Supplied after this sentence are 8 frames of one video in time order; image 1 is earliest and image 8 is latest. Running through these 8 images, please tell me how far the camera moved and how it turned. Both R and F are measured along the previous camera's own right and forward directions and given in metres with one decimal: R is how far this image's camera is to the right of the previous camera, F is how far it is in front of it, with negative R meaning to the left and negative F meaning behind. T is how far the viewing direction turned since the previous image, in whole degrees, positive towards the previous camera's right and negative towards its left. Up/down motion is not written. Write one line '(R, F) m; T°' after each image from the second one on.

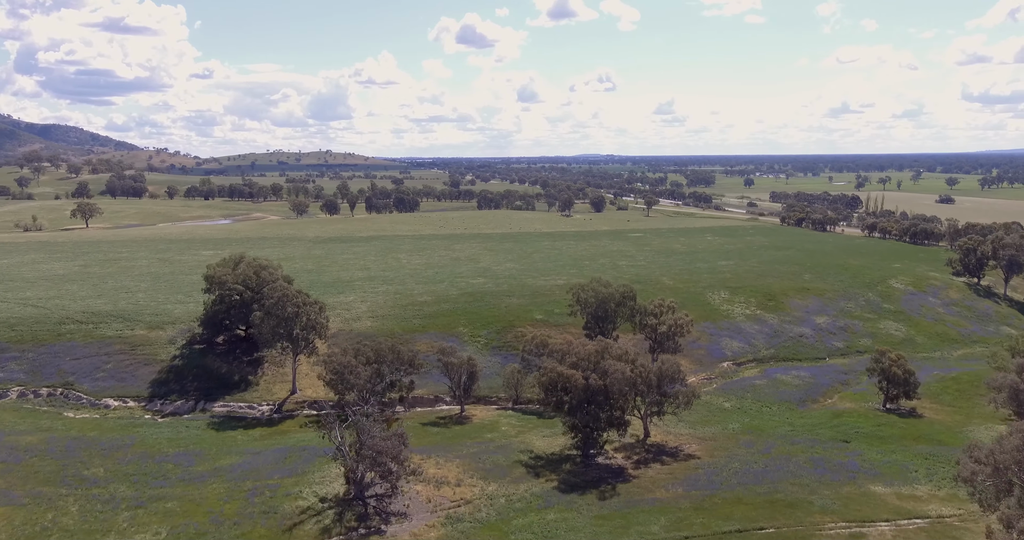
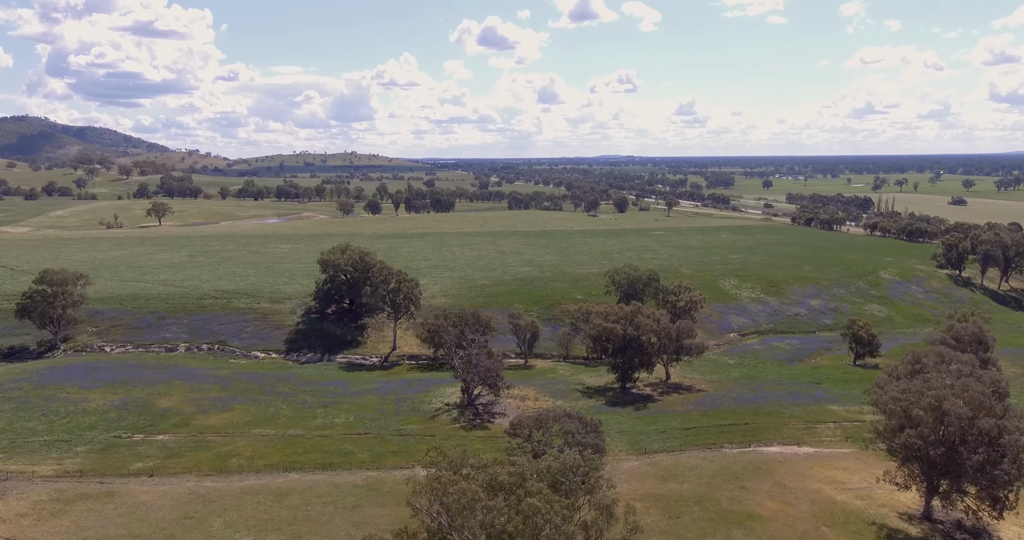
(-2.6, -12.9) m; -2°
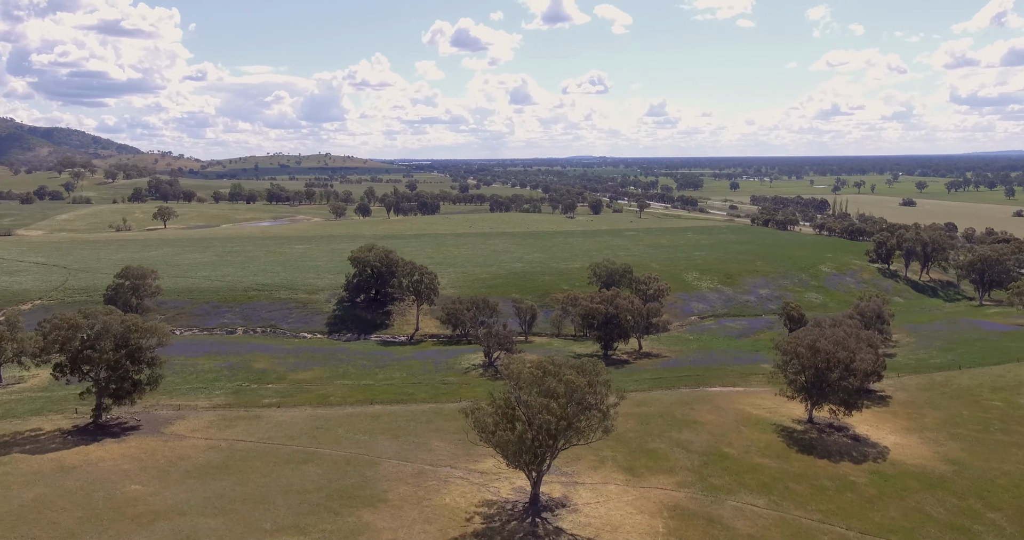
(-2.8, -12.7) m; +2°
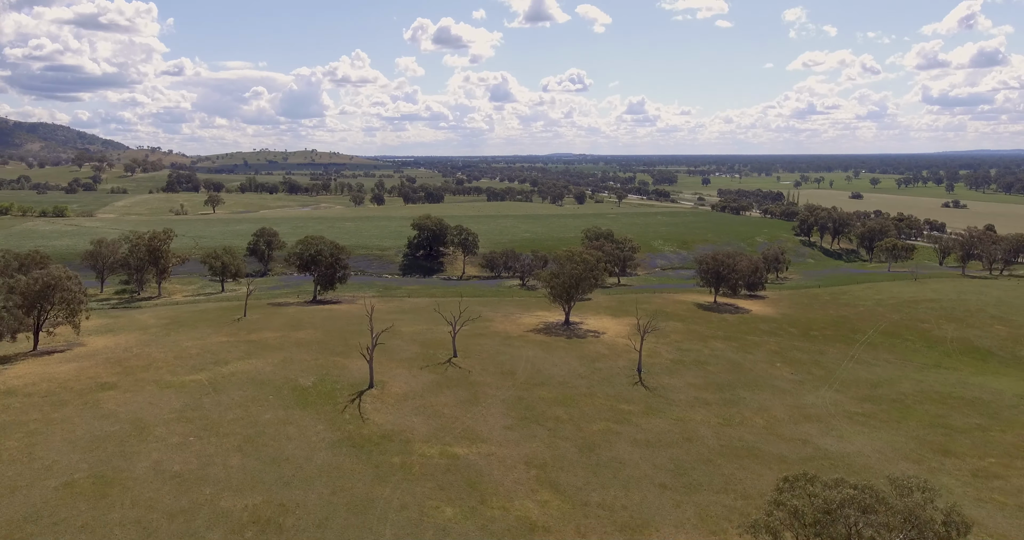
(-5.4, -30.0) m; +2°
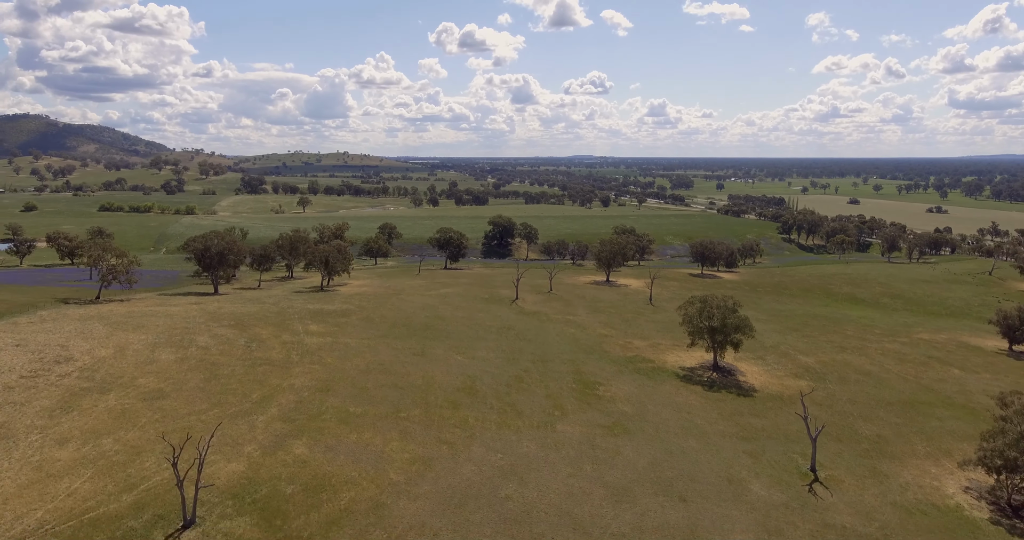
(-6.1, -38.8) m; -2°
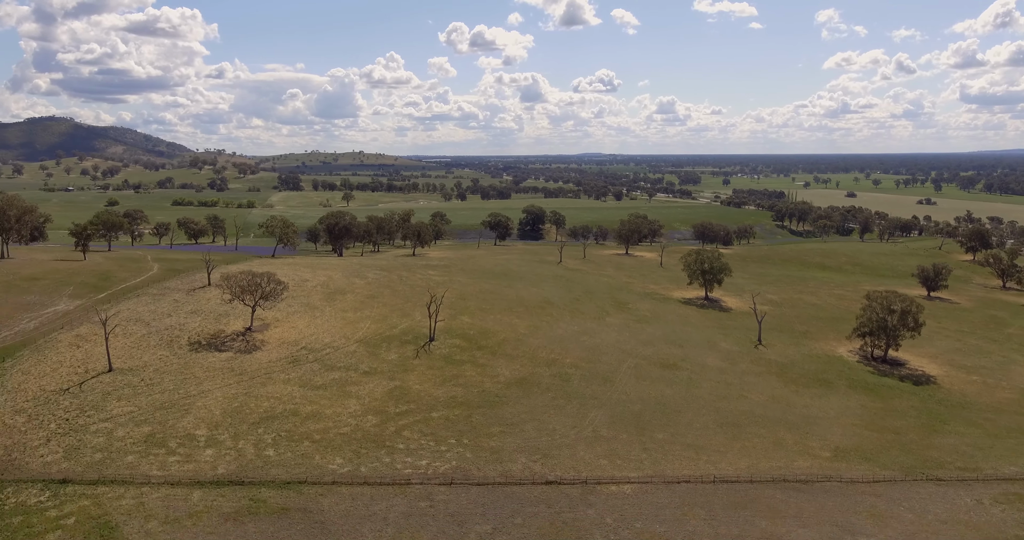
(-5.2, -25.4) m; -1°
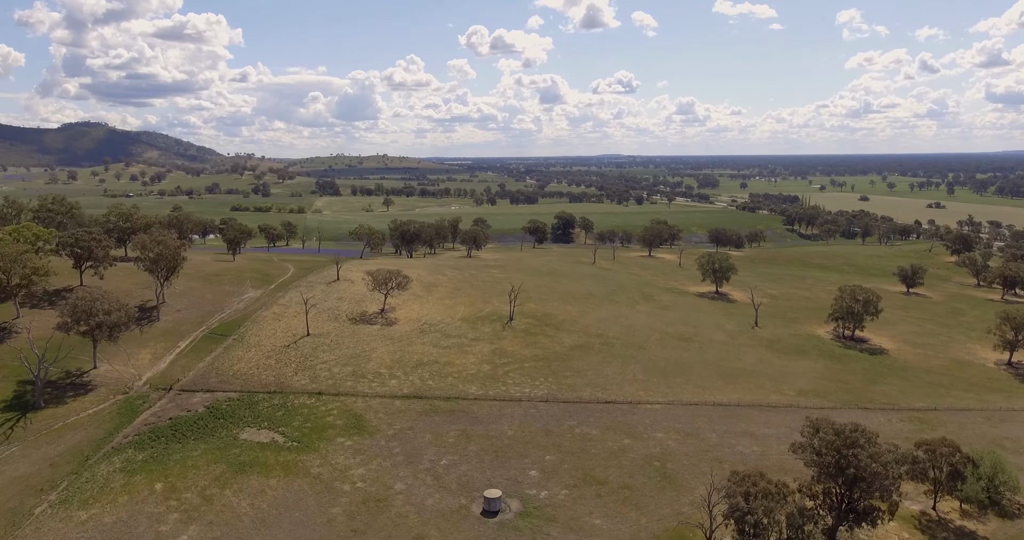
(-3.9, -18.8) m; -2°
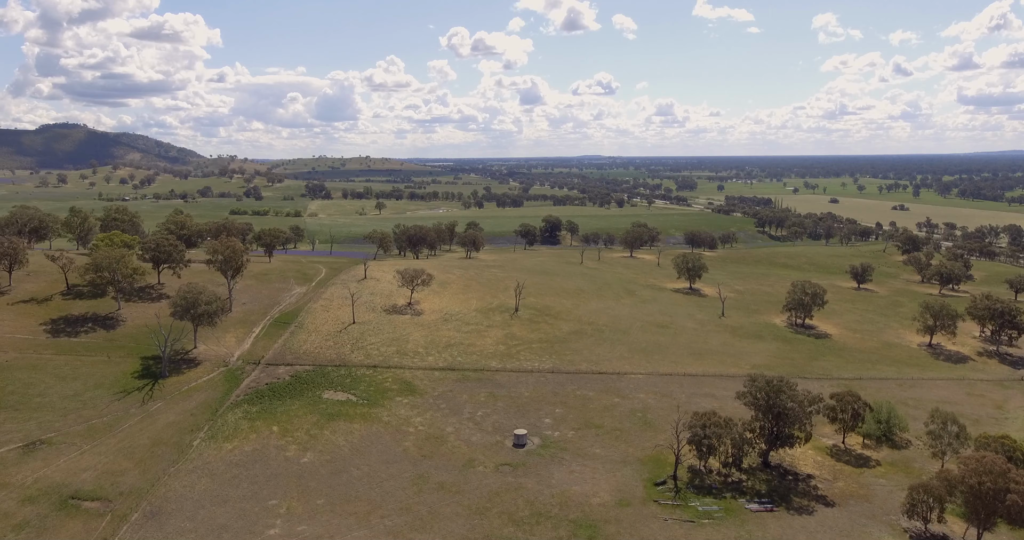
(-2.9, -13.0) m; +2°
